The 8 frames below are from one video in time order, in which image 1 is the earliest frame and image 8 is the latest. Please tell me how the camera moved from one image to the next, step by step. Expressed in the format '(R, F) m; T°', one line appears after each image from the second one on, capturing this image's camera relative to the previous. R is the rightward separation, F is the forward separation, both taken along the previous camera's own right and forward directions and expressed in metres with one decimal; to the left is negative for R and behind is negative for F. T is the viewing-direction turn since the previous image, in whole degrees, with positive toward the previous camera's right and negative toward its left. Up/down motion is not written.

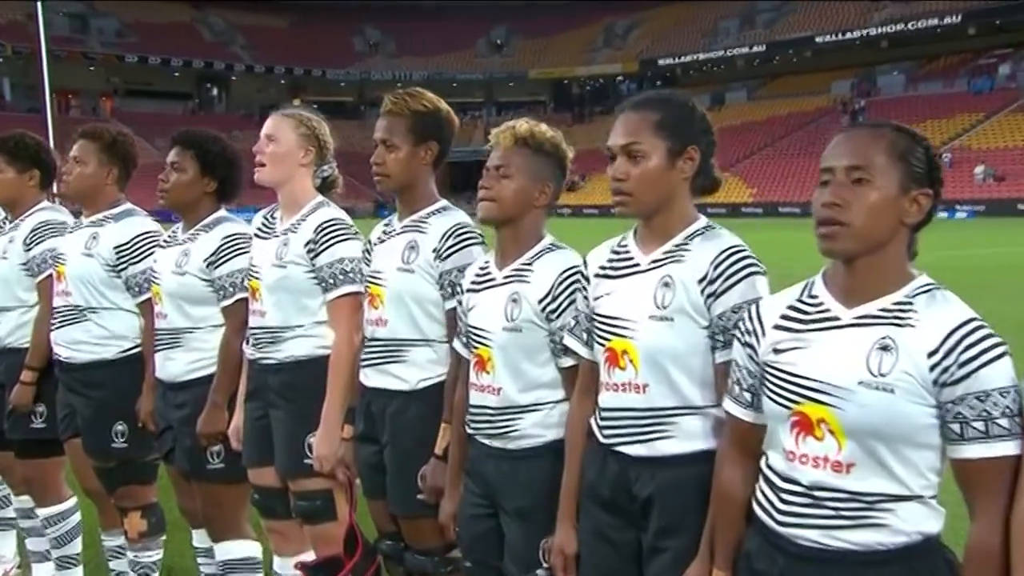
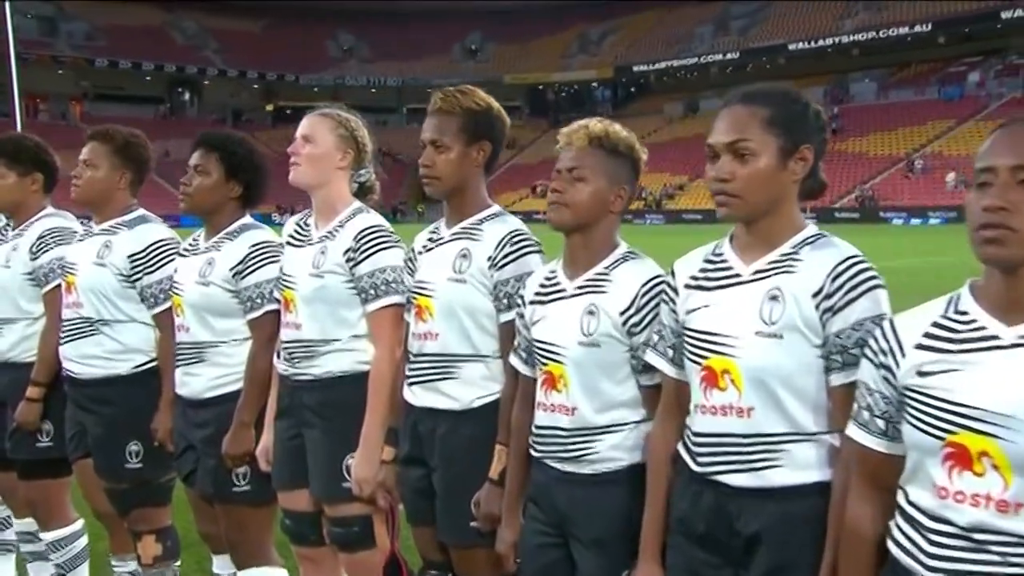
(-0.2, +0.3) m; +1°
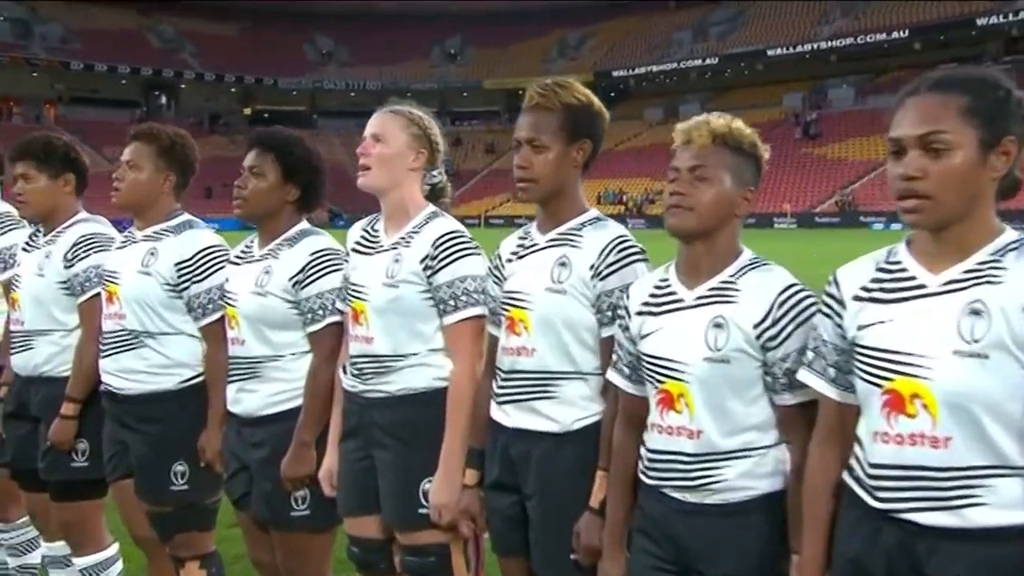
(-0.3, +0.3) m; 0°
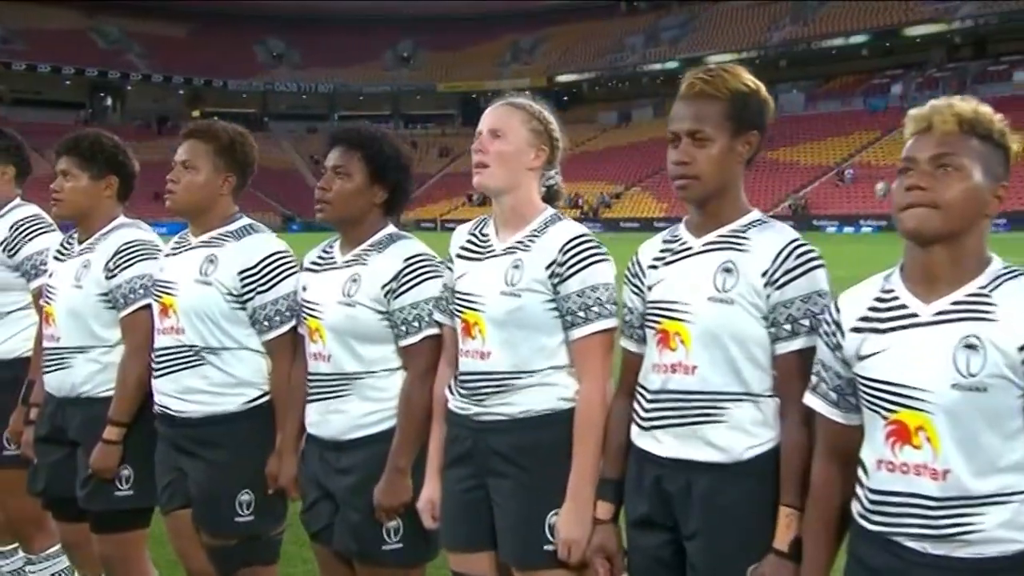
(-0.5, +0.4) m; +2°
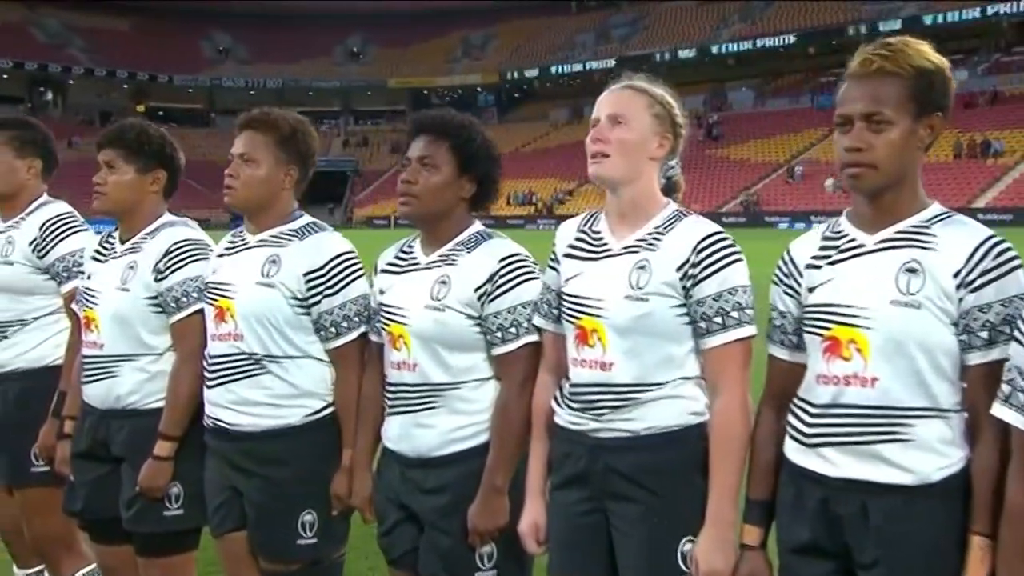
(-0.4, +0.3) m; +2°
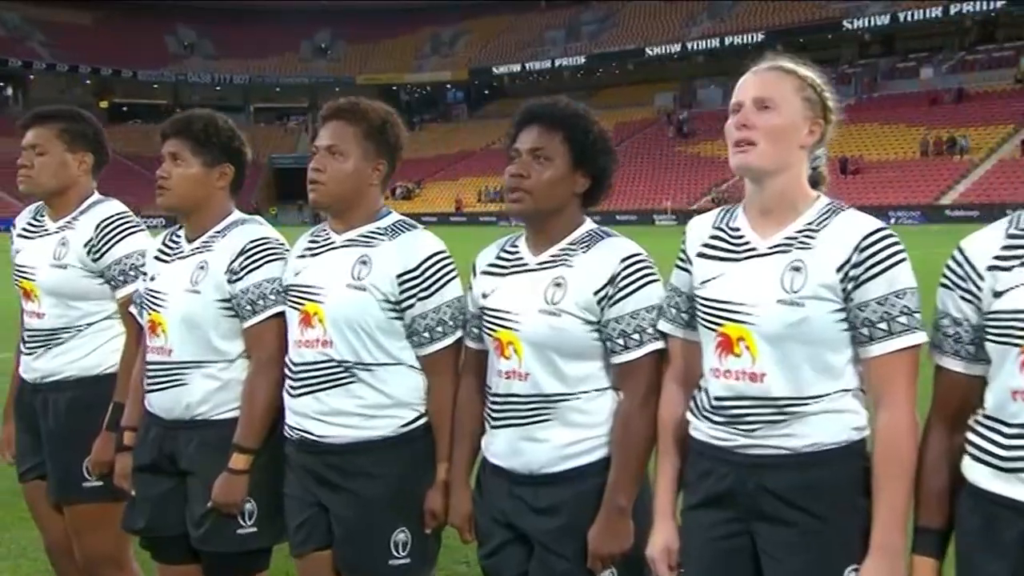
(-0.3, +0.3) m; 0°
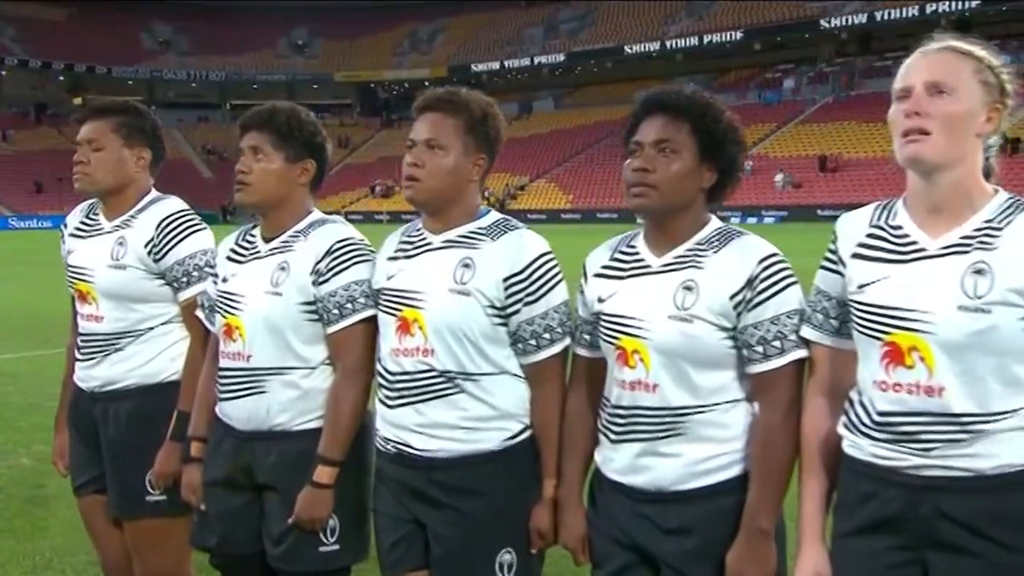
(-0.3, +0.3) m; 0°
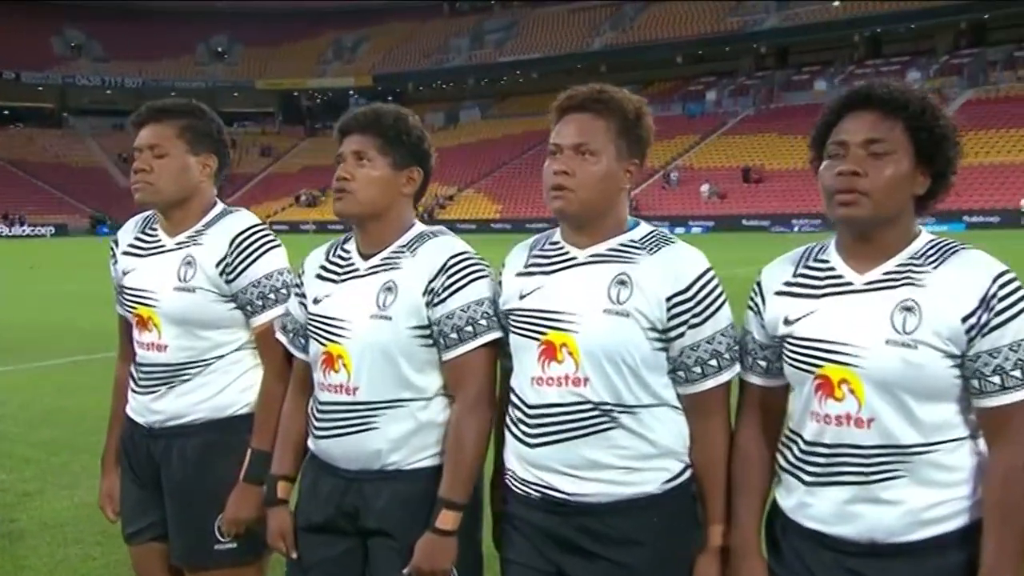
(-0.6, +0.4) m; +3°
